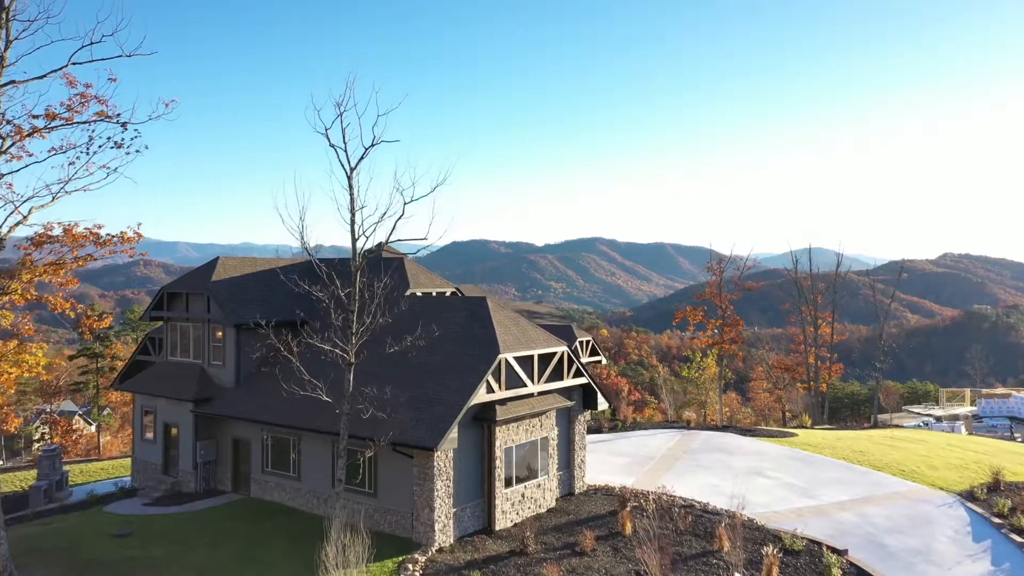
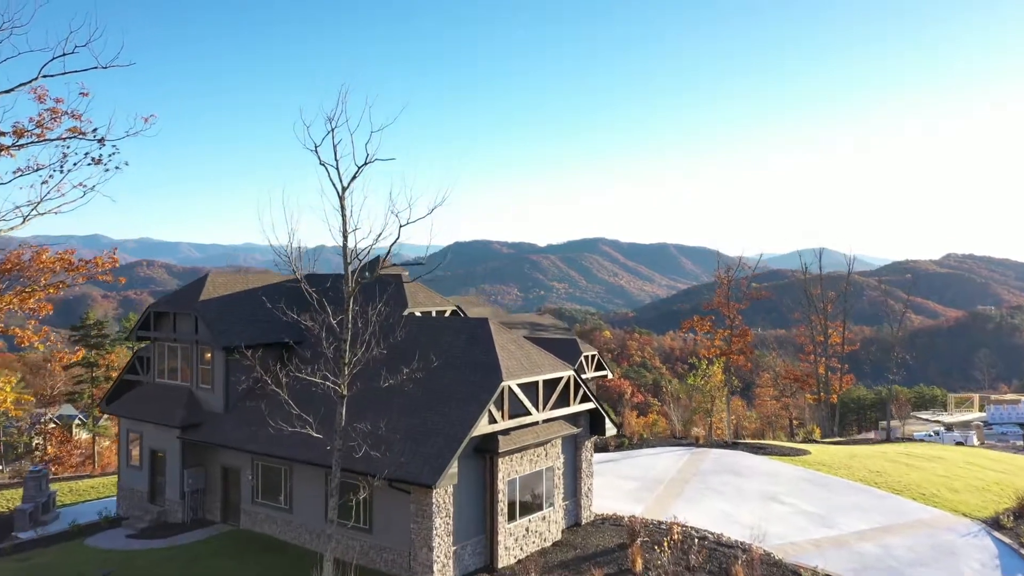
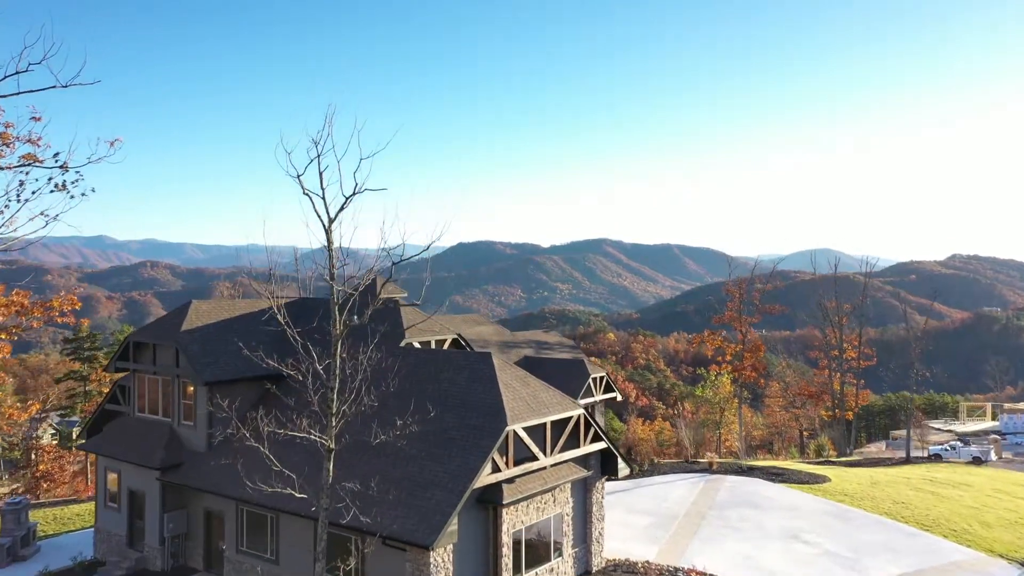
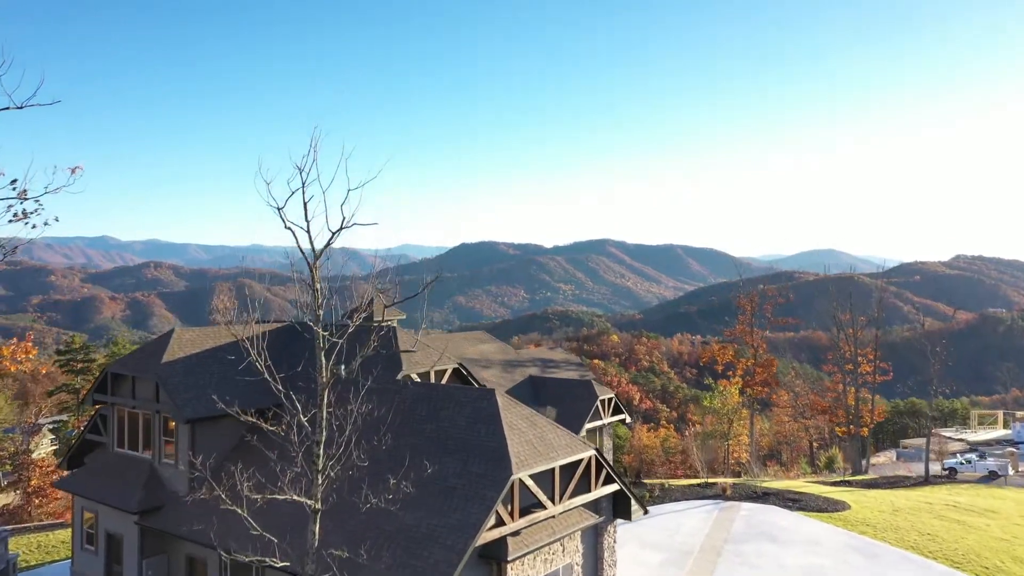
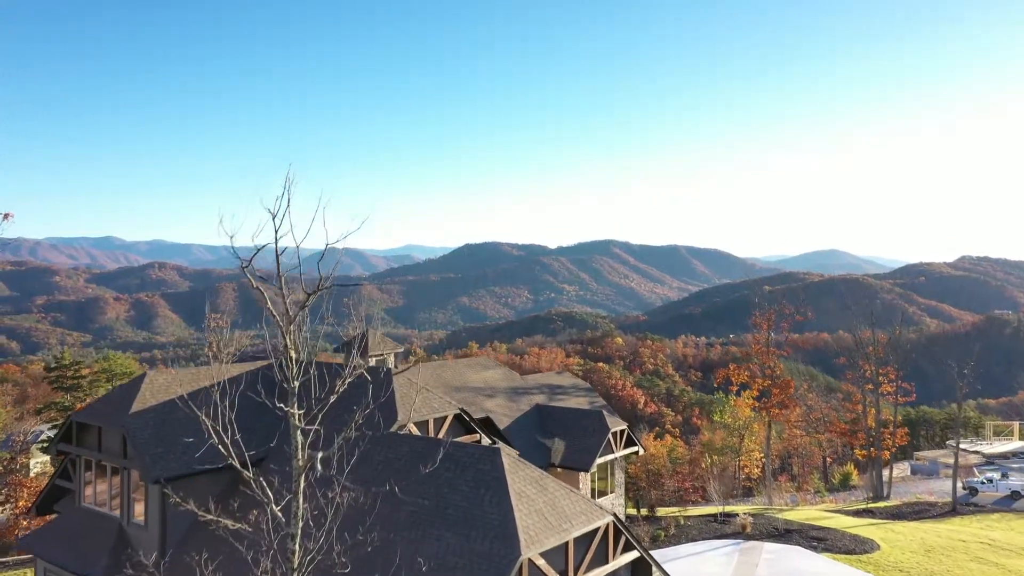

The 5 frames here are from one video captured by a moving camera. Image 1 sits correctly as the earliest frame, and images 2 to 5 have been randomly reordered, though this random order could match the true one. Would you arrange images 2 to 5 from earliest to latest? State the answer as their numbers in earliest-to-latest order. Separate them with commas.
2, 3, 4, 5
